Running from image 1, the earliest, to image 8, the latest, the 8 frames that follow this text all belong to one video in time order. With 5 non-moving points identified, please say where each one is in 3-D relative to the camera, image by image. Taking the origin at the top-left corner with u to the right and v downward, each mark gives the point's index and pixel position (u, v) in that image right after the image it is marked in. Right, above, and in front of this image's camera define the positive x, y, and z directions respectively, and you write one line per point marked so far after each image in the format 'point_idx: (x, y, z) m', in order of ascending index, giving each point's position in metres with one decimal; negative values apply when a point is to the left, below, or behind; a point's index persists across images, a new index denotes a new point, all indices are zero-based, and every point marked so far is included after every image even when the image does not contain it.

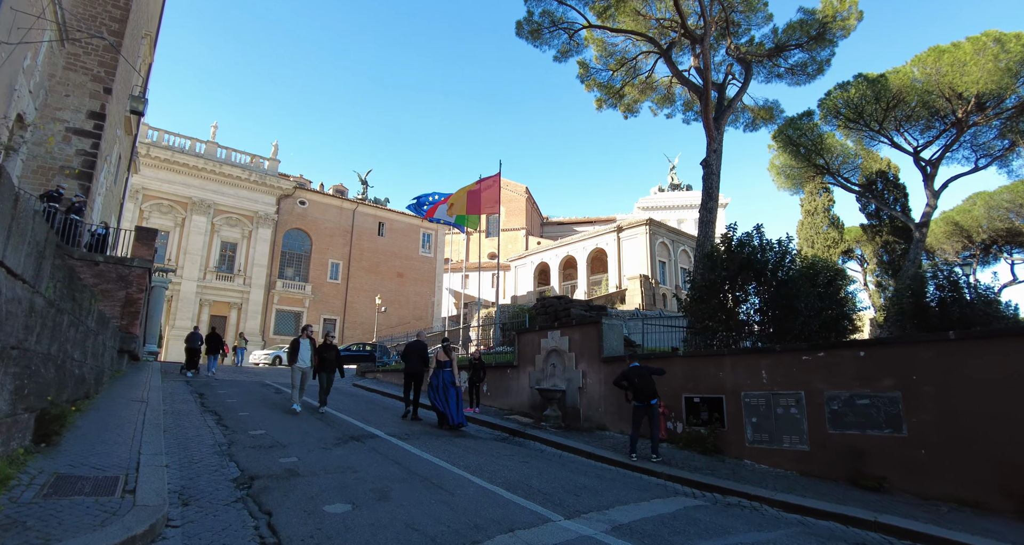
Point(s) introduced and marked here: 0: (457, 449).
0: (-0.8, -2.6, +7.1) m
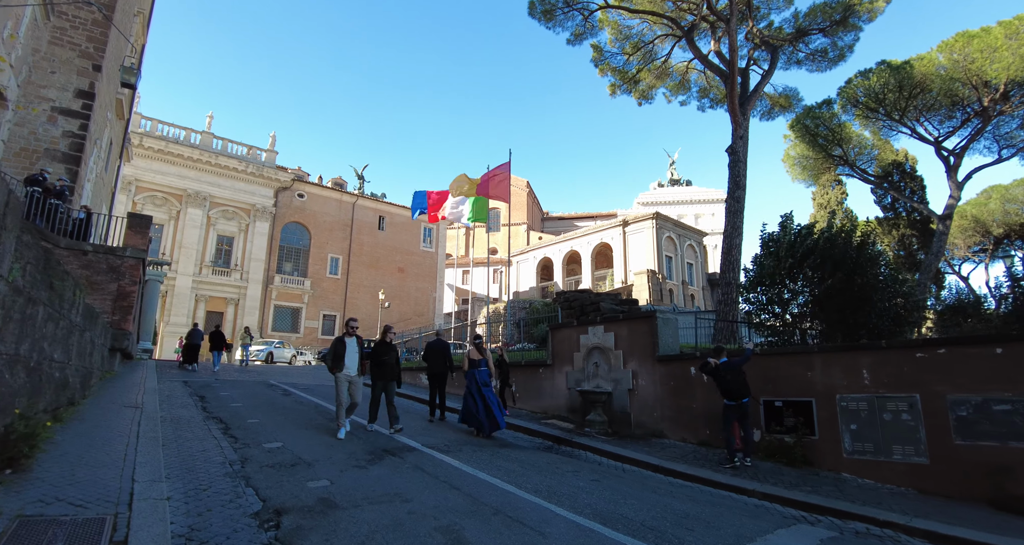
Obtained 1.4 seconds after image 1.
0: (0.0, -2.4, +6.0) m
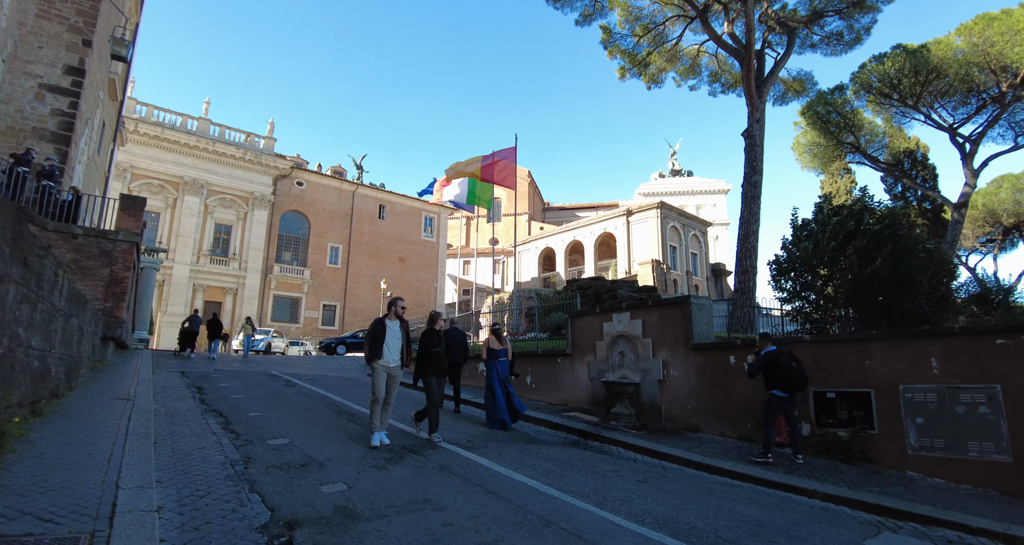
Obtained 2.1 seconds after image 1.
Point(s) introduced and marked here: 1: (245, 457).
0: (+0.3, -2.2, +5.4) m
1: (-2.7, -1.9, +4.8) m
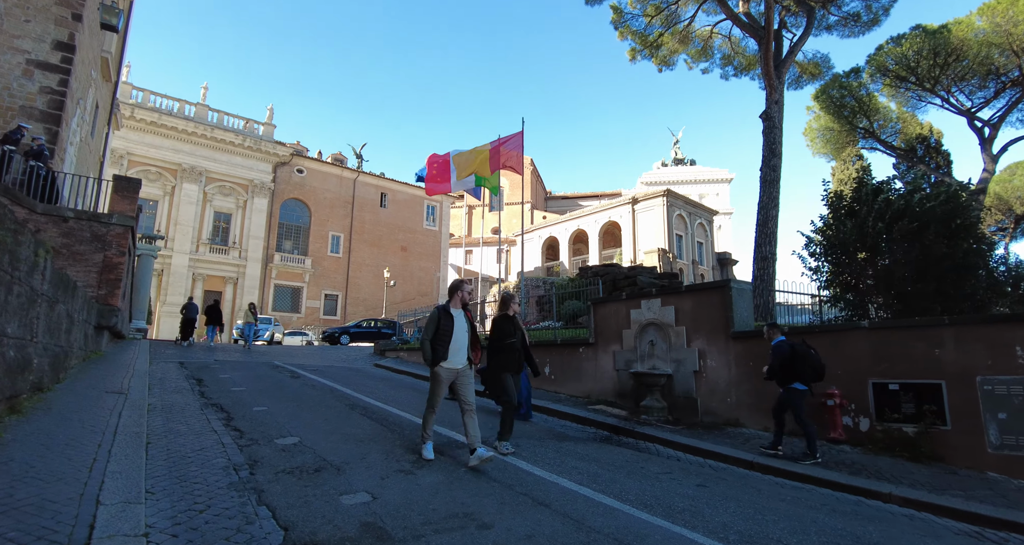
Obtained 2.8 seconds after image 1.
0: (+0.7, -1.9, +4.8) m
1: (-2.3, -1.7, +4.2) m
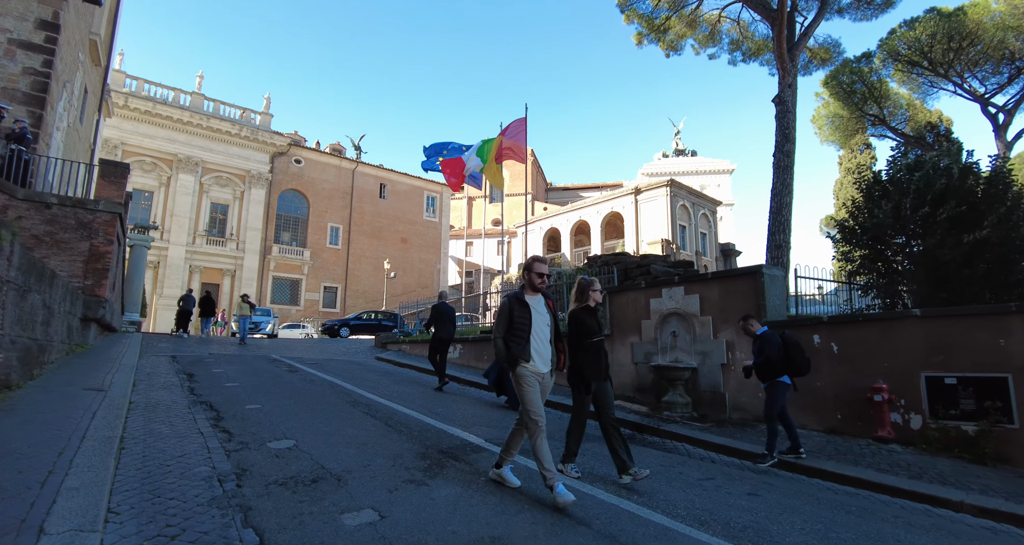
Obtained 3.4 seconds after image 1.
0: (+0.9, -1.8, +4.3) m
1: (-2.1, -1.5, +3.7) m
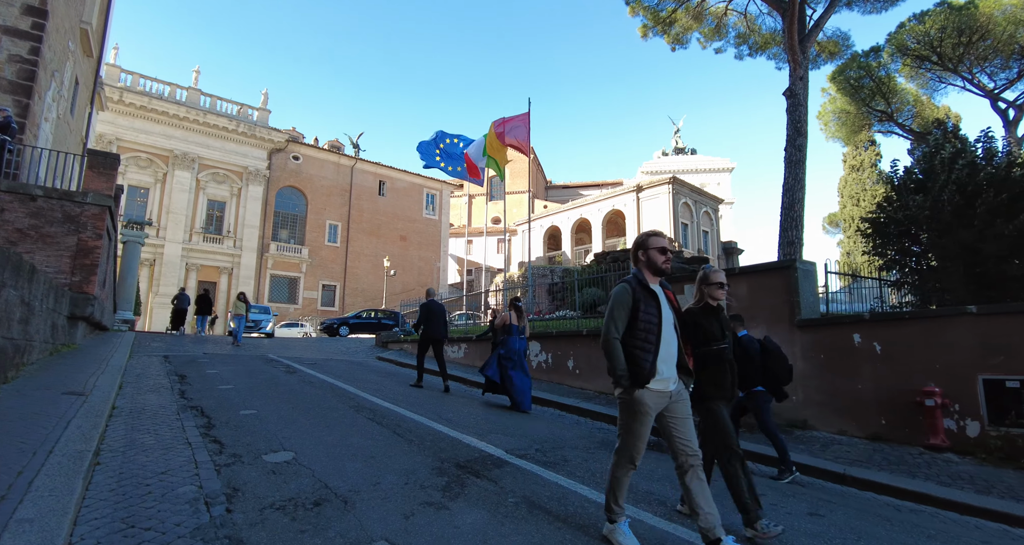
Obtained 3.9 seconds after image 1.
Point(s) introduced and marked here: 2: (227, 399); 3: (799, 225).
0: (+1.1, -1.7, +3.8) m
1: (-1.9, -1.5, +3.2) m
2: (-3.7, -1.6, +6.1) m
3: (+9.7, +1.6, +16.0) m
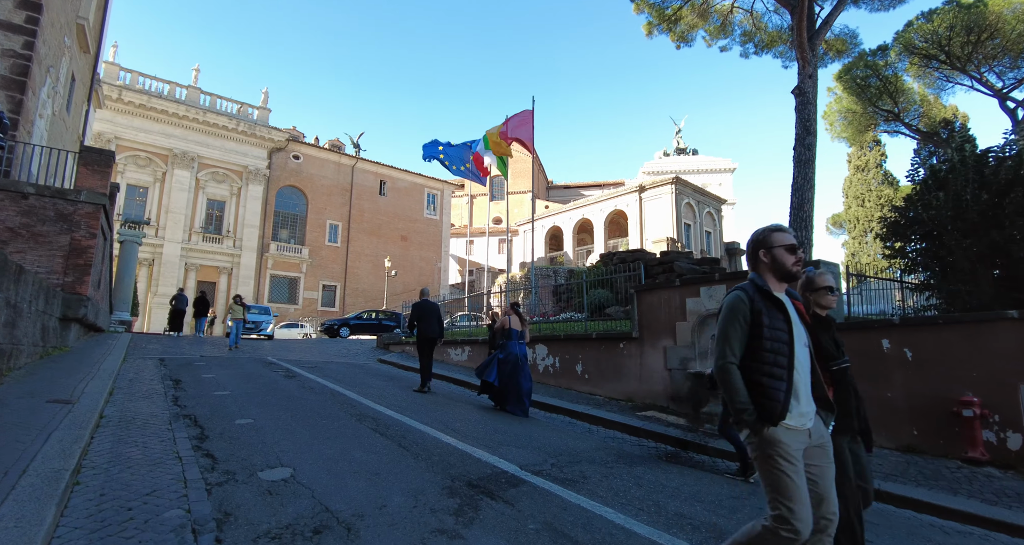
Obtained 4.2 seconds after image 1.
0: (+1.3, -1.7, +3.5) m
1: (-1.8, -1.5, +2.9) m
2: (-3.5, -1.6, +5.8) m
3: (+9.8, +1.5, +15.7) m
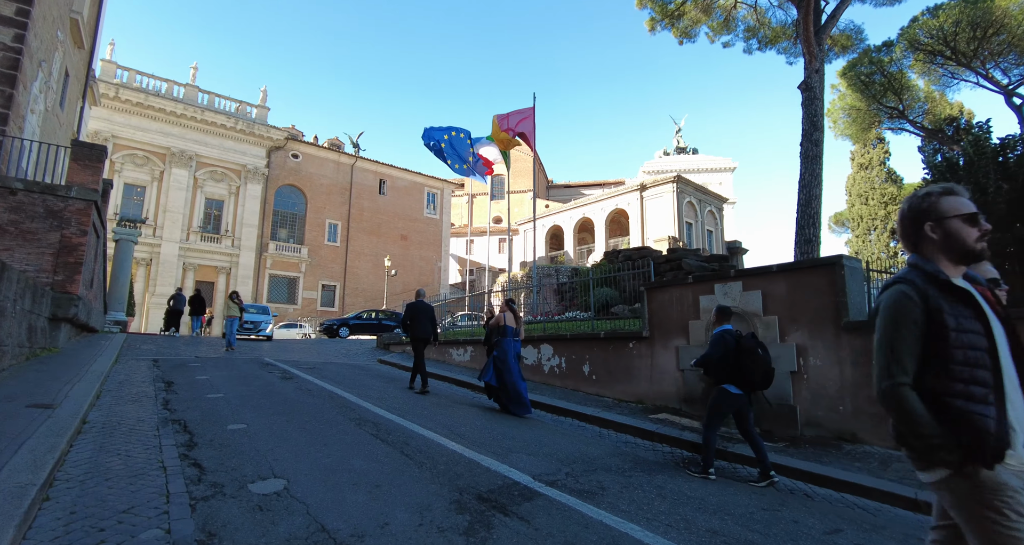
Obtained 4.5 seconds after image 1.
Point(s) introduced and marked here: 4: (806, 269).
0: (+1.4, -1.7, +3.2) m
1: (-1.7, -1.4, +2.6) m
2: (-3.5, -1.6, +5.5) m
3: (+9.9, +1.6, +15.4) m
4: (+3.7, +0.1, +6.0) m
